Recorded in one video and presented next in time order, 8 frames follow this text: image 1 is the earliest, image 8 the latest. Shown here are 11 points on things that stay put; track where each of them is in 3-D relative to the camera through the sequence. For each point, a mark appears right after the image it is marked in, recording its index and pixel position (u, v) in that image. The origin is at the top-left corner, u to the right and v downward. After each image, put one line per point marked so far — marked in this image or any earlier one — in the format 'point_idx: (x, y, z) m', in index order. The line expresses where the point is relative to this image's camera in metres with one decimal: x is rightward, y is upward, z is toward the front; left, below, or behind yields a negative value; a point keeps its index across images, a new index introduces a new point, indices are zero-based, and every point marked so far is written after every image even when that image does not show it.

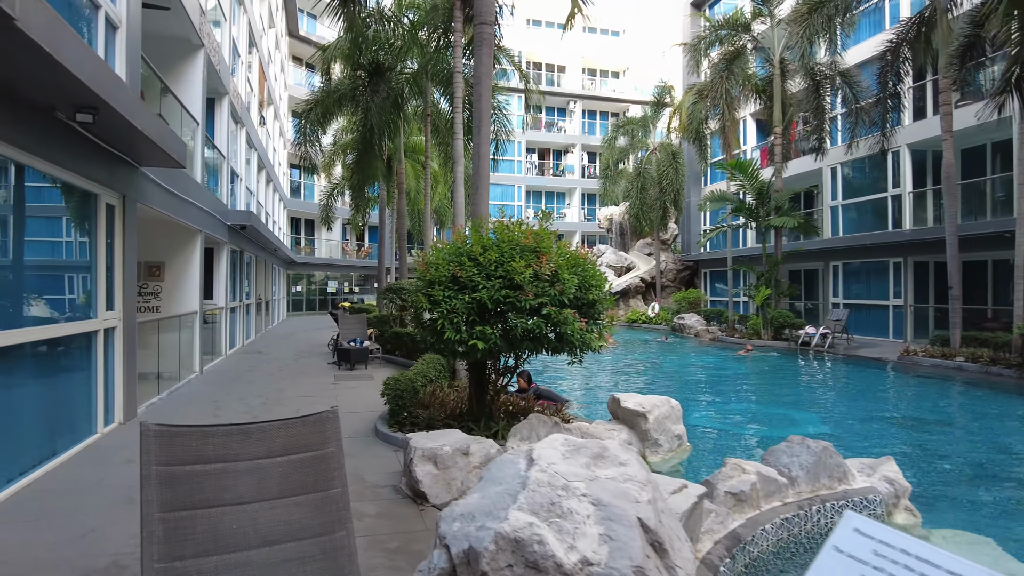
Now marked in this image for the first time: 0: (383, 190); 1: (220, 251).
0: (-3.4, +2.6, +17.8) m
1: (-5.5, +0.7, +12.5) m
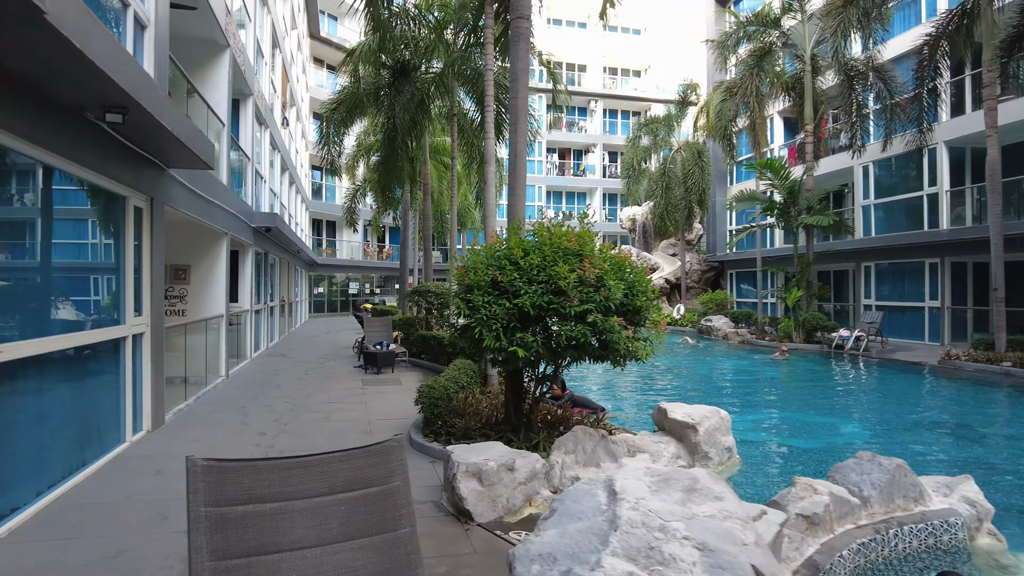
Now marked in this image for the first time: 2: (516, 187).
0: (-2.8, +2.6, +17.6) m
1: (-5.0, +0.7, +12.4) m
2: (0.0, +1.0, +6.1) m
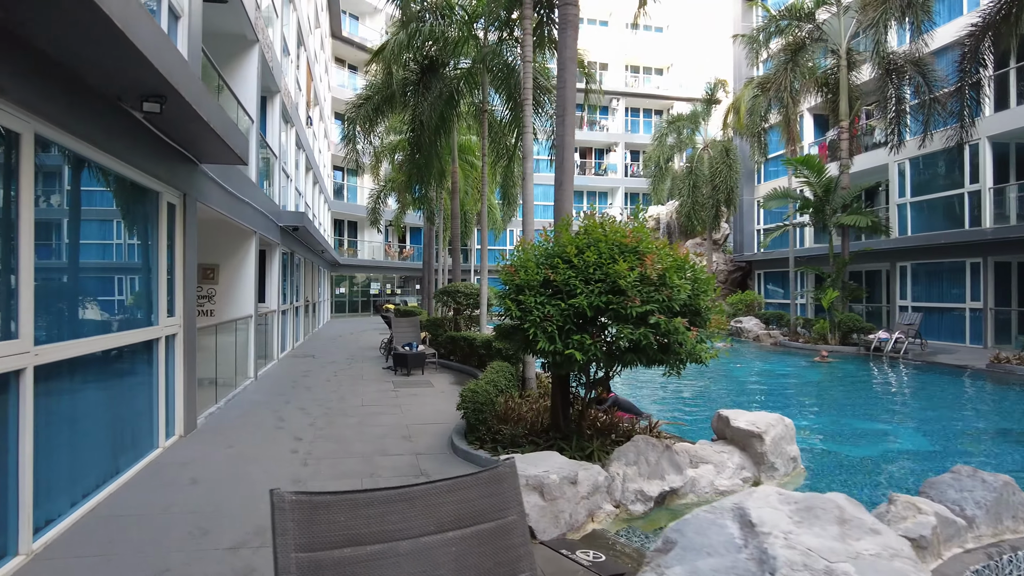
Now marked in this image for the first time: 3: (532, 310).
0: (-2.1, +2.5, +17.4) m
1: (-4.4, +0.7, +12.2) m
2: (+0.4, +1.0, +5.8) m
3: (+0.1, -0.2, +4.6) m
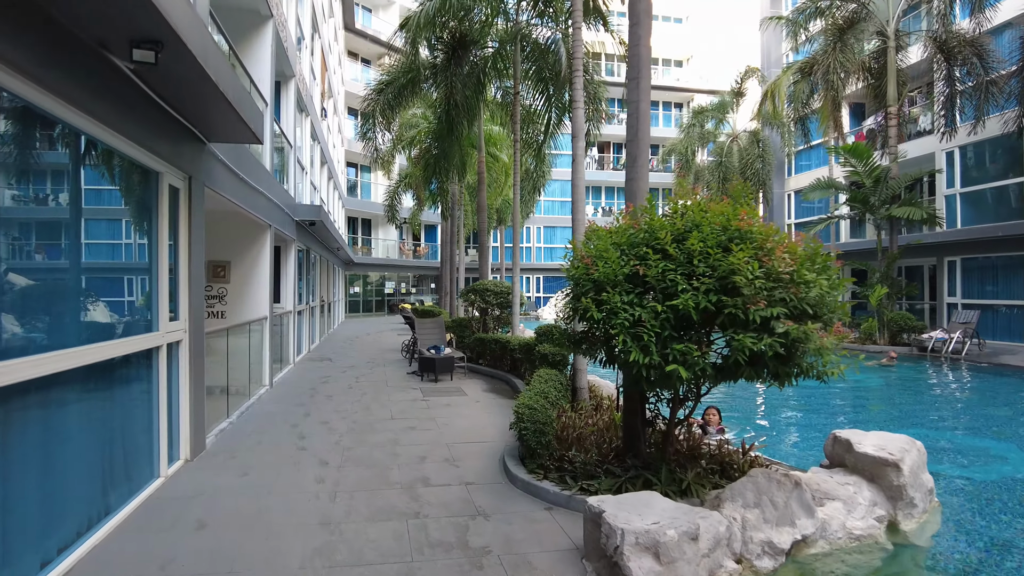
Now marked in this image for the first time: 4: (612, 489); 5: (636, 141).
0: (-1.4, +2.6, +16.5) m
1: (-3.9, +0.7, +11.4) m
2: (+0.9, +1.0, +4.9) m
3: (+0.6, -0.1, +3.7) m
4: (+0.6, -1.3, +4.1) m
5: (+0.9, +1.1, +4.9) m
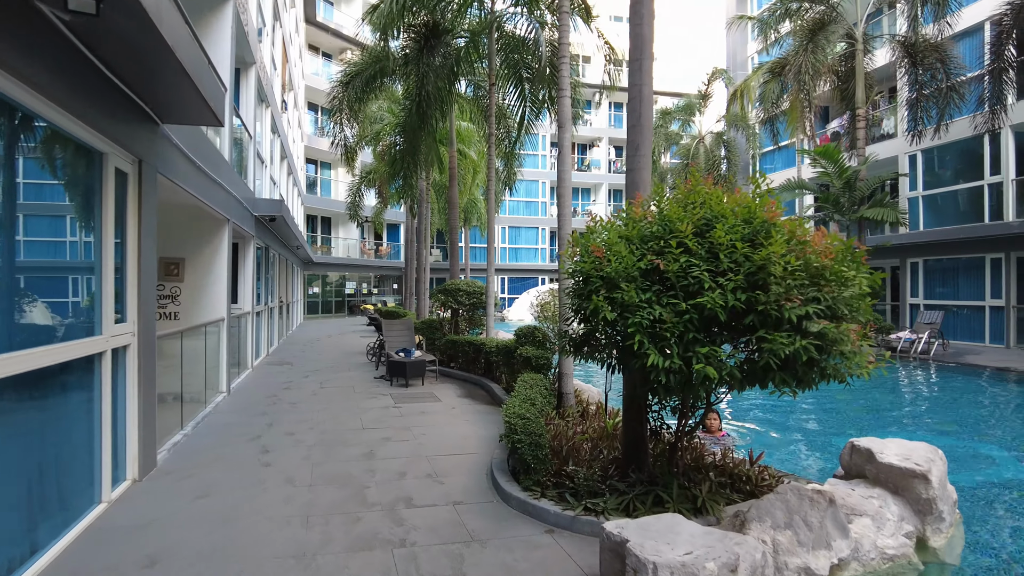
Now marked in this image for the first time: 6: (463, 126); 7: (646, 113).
0: (-2.2, +2.6, +16.0) m
1: (-4.3, +0.7, +10.7) m
2: (+0.9, +1.0, +4.5) m
3: (+0.6, -0.1, +3.3) m
4: (+0.6, -1.3, +3.8) m
5: (+0.9, +1.1, +4.5) m
6: (-1.3, +4.1, +16.6) m
7: (+0.9, +1.2, +4.6) m
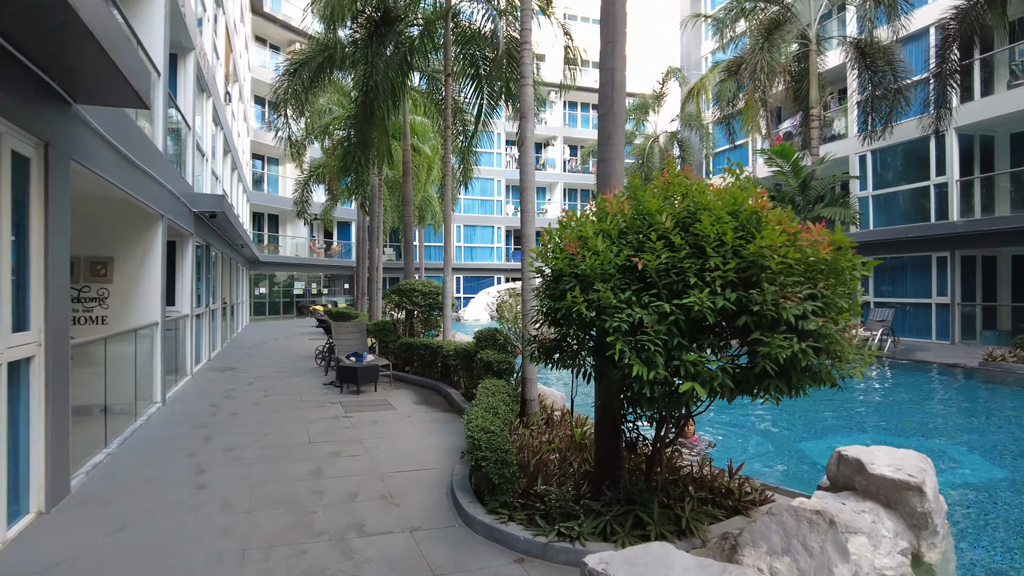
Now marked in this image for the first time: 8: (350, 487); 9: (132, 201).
0: (-3.2, +2.6, +15.4) m
1: (-4.9, +0.7, +10.0) m
2: (+0.6, +1.0, +4.2) m
3: (+0.5, -0.1, +3.0) m
4: (+0.4, -1.3, +3.4) m
5: (+0.6, +1.1, +4.2) m
6: (-2.3, +4.1, +16.0) m
7: (+0.7, +1.2, +4.2) m
8: (-1.1, -1.3, +4.5) m
9: (-3.9, +0.9, +6.8) m
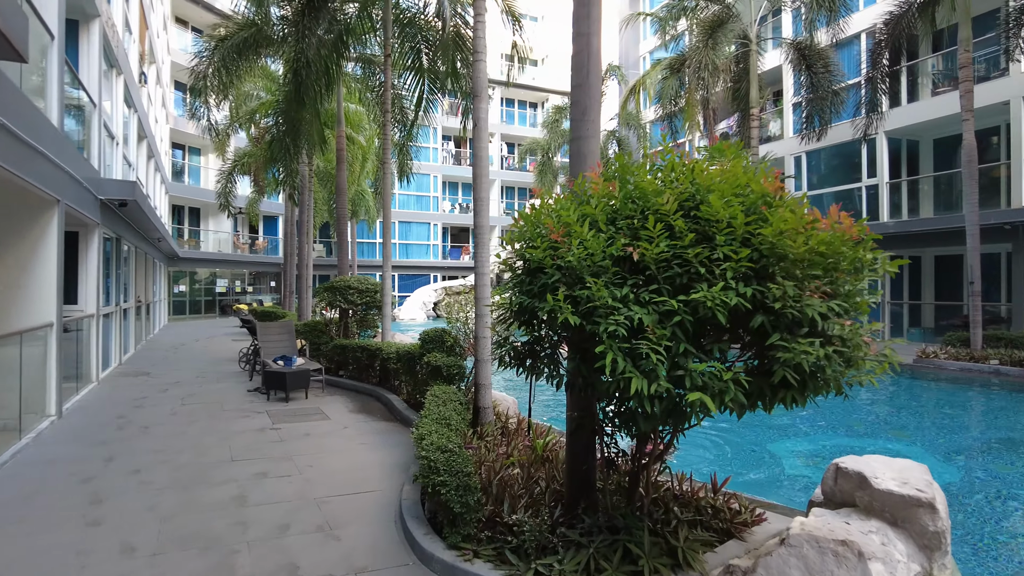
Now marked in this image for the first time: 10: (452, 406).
0: (-4.5, +2.6, +14.4) m
1: (-5.7, +0.7, +8.9) m
2: (+0.4, +1.0, +3.7) m
3: (+0.4, -0.1, +2.5) m
4: (+0.3, -1.2, +2.9) m
5: (+0.4, +1.1, +3.7) m
6: (-3.7, +4.1, +15.2) m
7: (+0.5, +1.2, +3.7) m
8: (-1.3, -1.3, +3.8) m
9: (-4.4, +0.9, +5.8) m
10: (-0.5, -0.9, +5.1) m
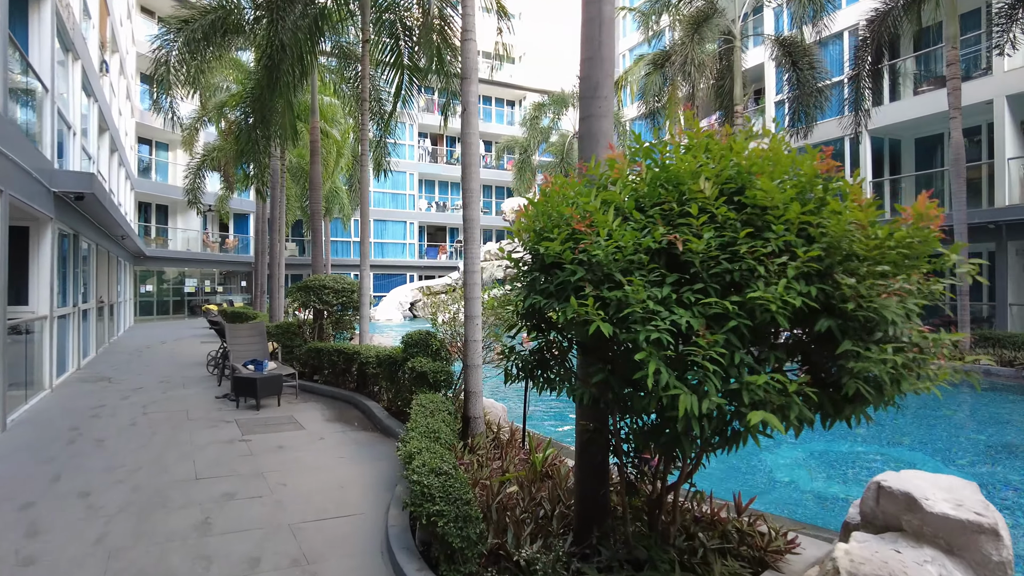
0: (-4.9, +2.6, +13.8) m
1: (-5.9, +0.7, +8.3) m
2: (+0.4, +1.0, +3.3) m
3: (+0.4, -0.1, +2.0) m
4: (+0.3, -1.2, +2.5) m
5: (+0.4, +1.1, +3.3) m
6: (-4.1, +4.1, +14.6) m
7: (+0.5, +1.2, +3.3) m
8: (-1.3, -1.3, +3.3) m
9: (-4.4, +0.9, +5.2) m
10: (-0.5, -0.9, +4.6) m
